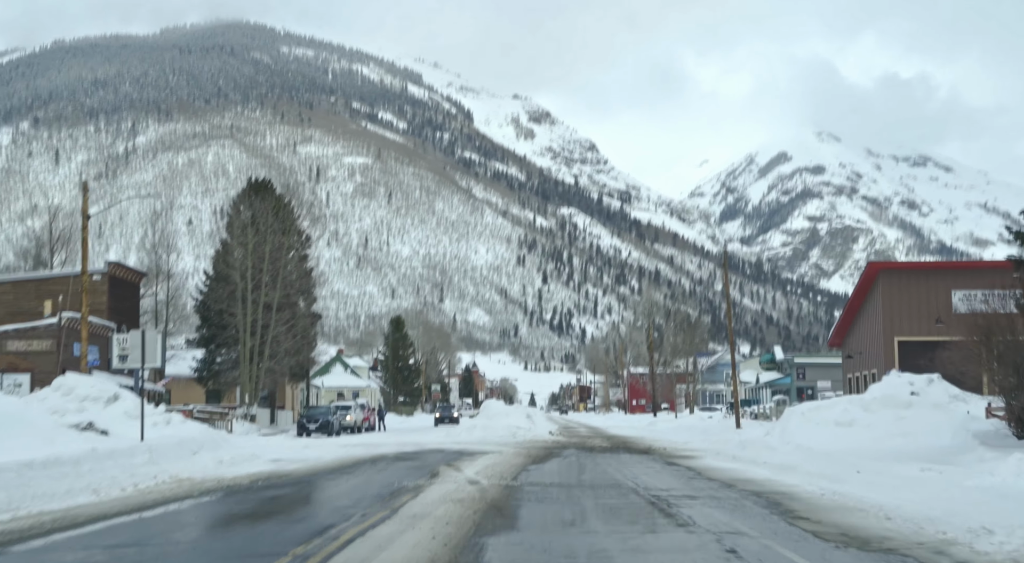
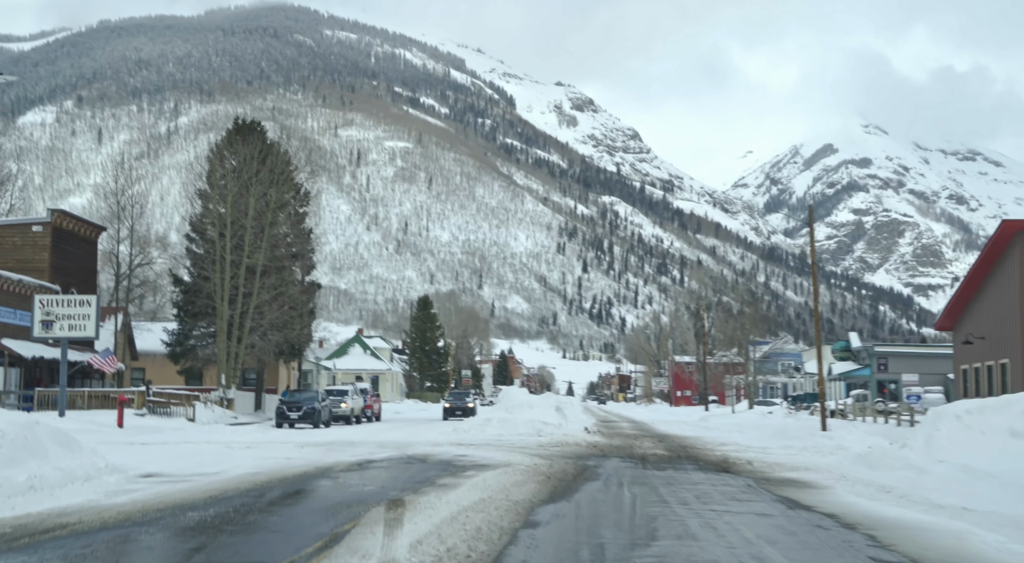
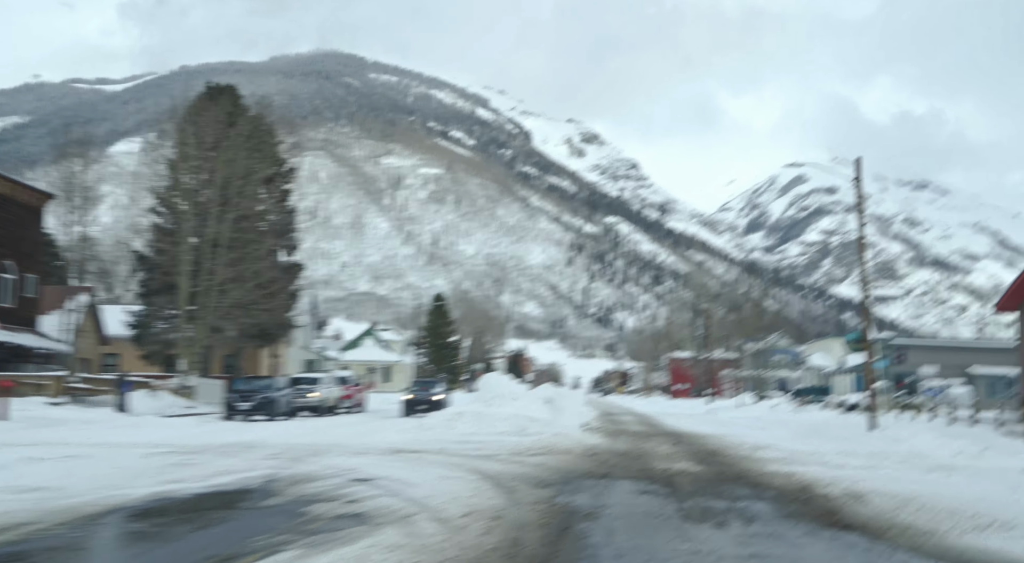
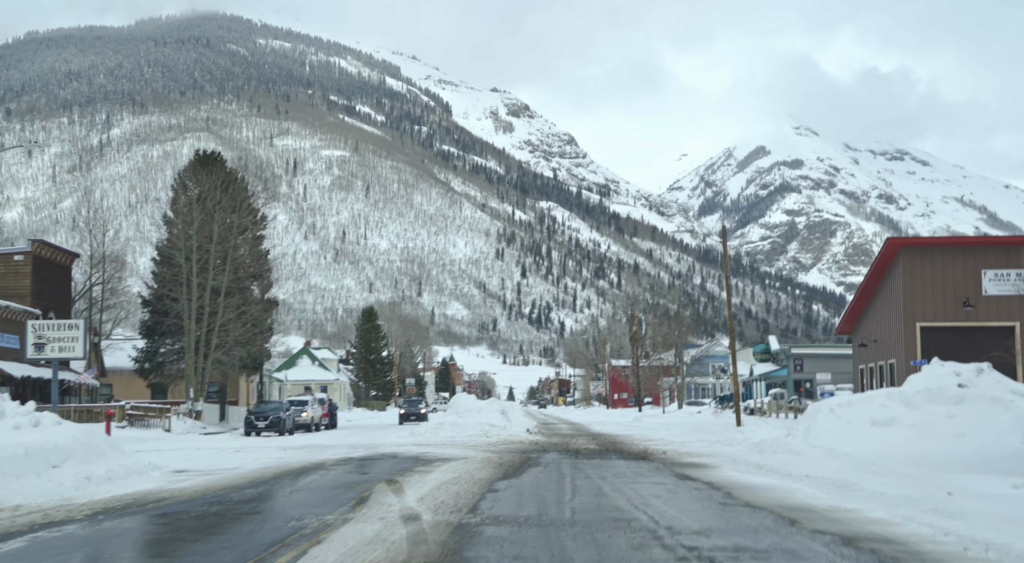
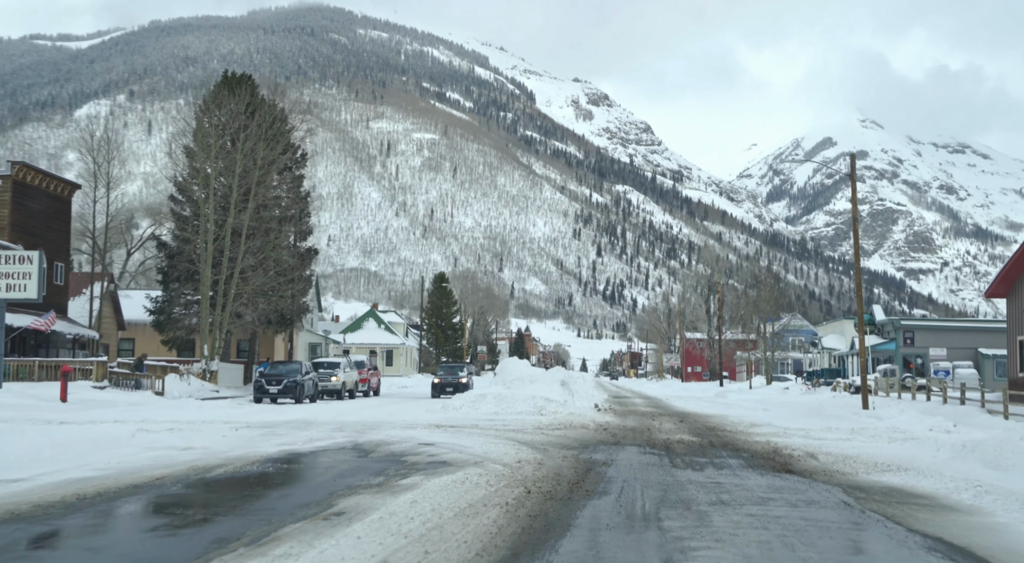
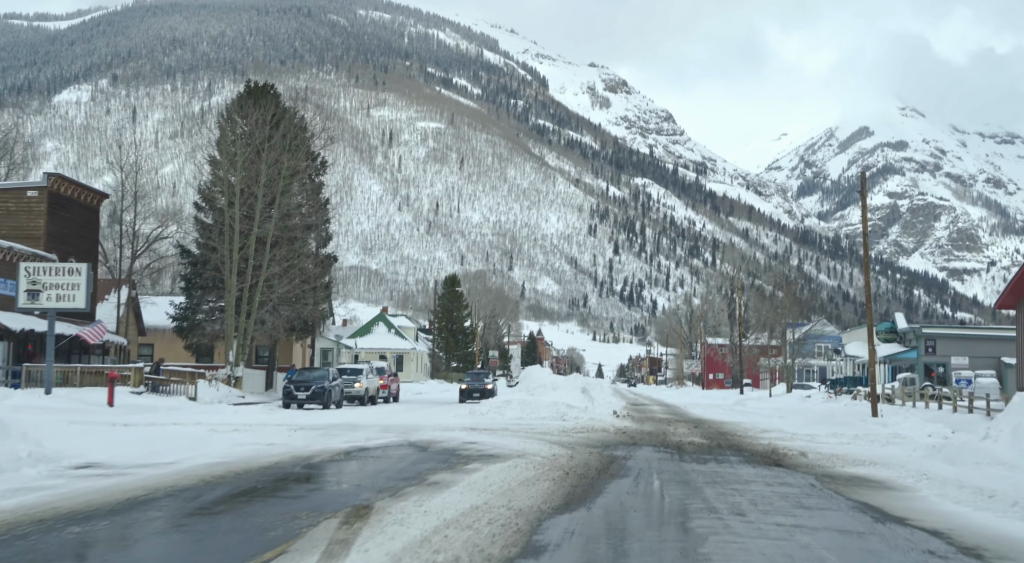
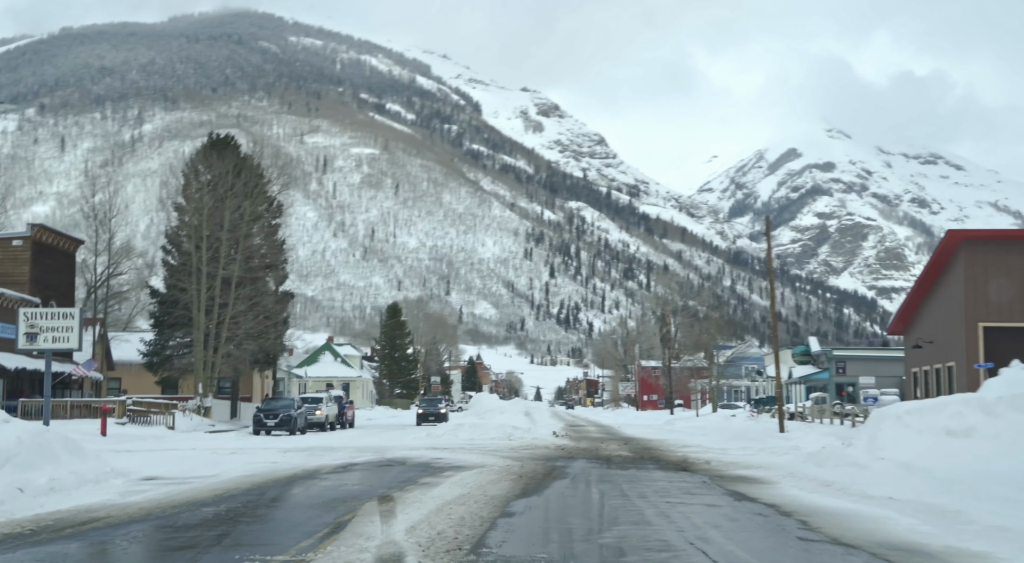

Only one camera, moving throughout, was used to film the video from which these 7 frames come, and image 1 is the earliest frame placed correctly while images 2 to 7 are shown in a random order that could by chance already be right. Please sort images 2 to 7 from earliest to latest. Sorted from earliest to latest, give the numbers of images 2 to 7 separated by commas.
4, 7, 2, 6, 5, 3
